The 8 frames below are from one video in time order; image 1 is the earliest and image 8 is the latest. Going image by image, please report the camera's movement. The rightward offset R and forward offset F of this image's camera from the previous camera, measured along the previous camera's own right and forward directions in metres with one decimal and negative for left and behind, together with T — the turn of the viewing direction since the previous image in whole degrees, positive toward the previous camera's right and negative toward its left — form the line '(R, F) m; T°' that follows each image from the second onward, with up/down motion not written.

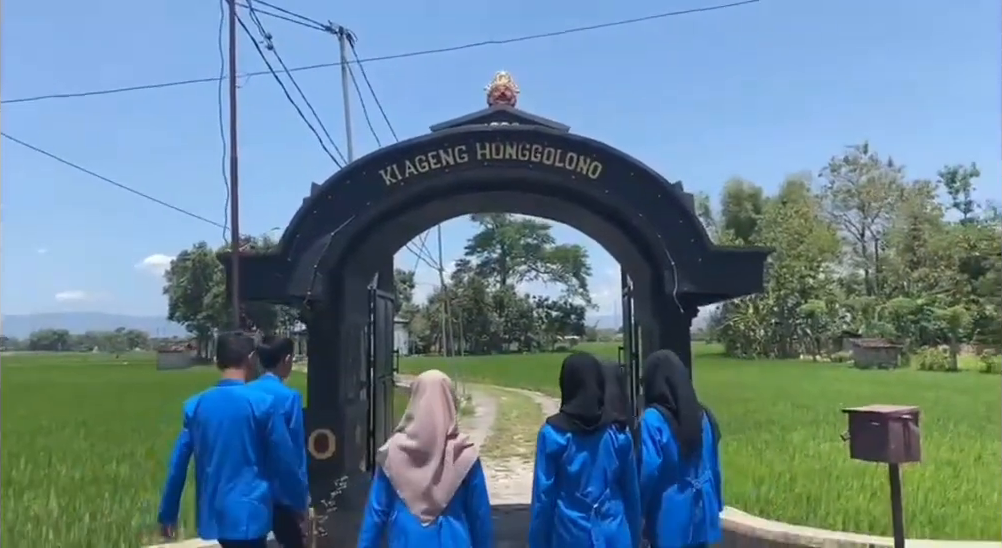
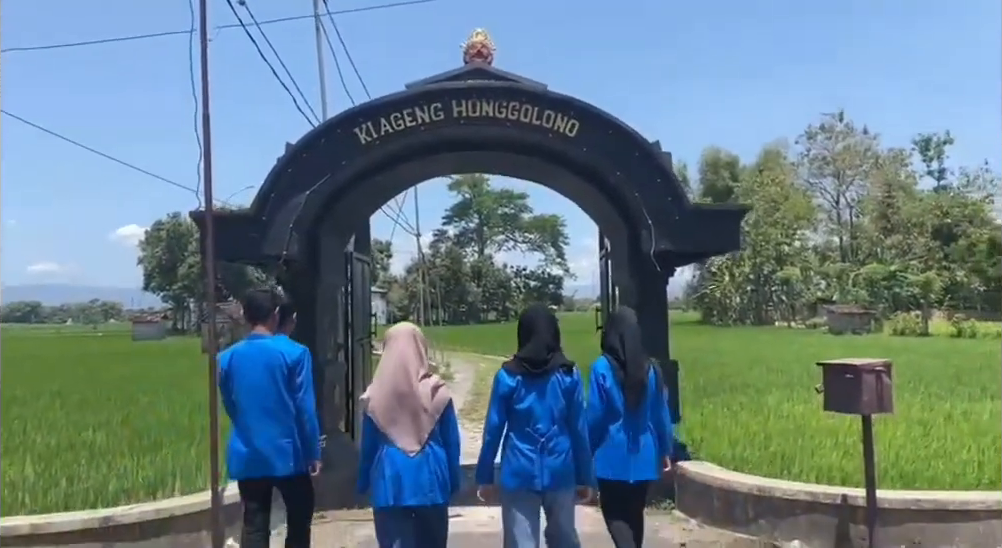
(0.0, 0.0) m; +1°
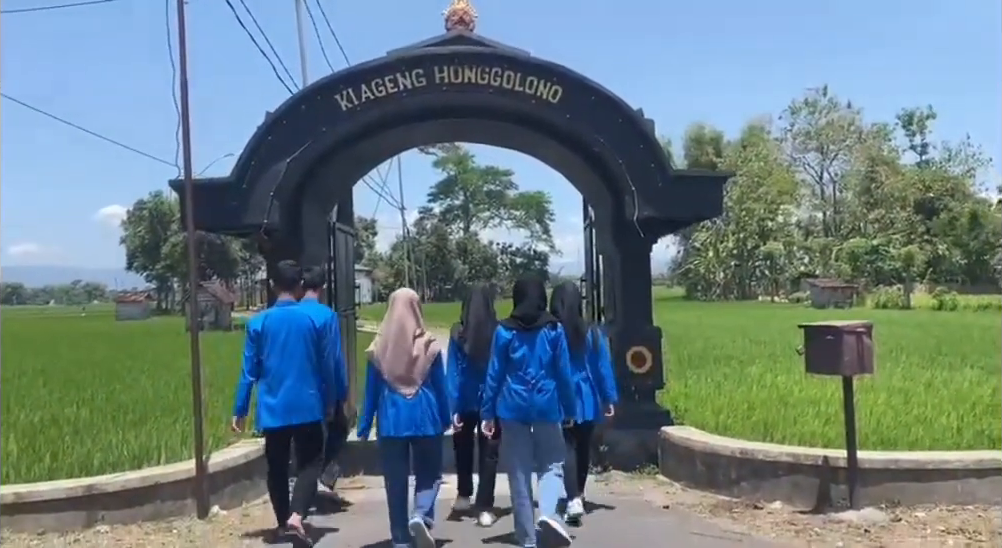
(0.0, 0.0) m; +1°
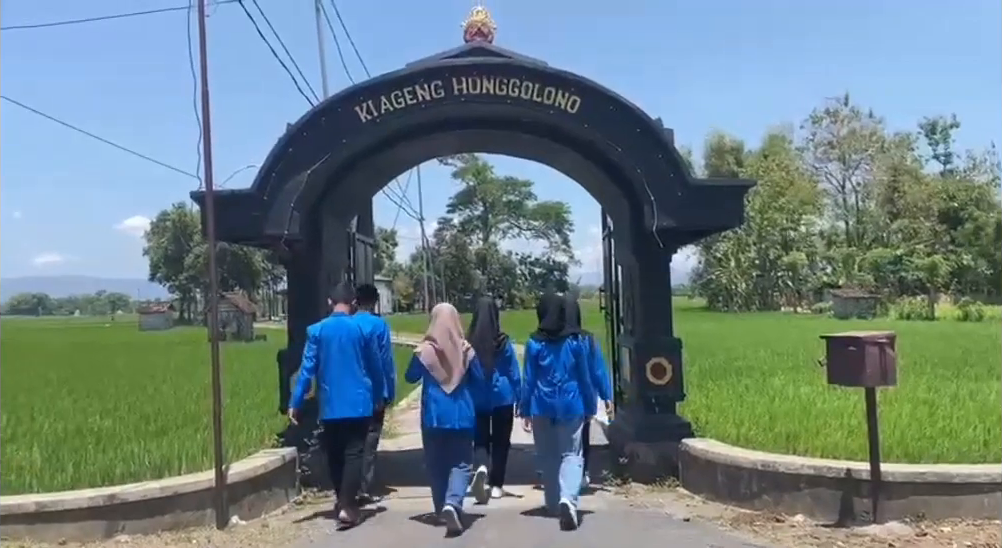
(0.0, 0.0) m; -1°
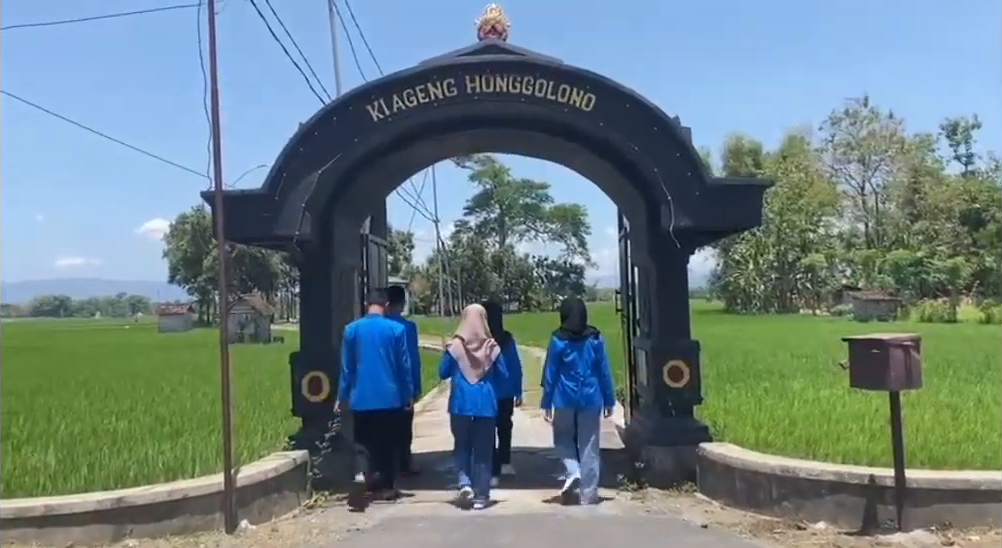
(0.0, +0.1) m; -1°
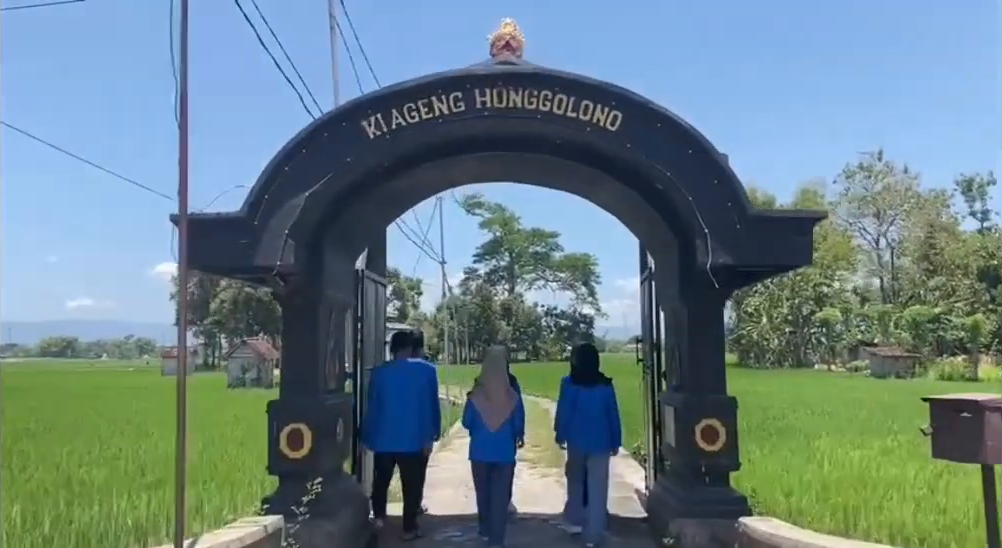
(0.0, +1.1) m; 0°
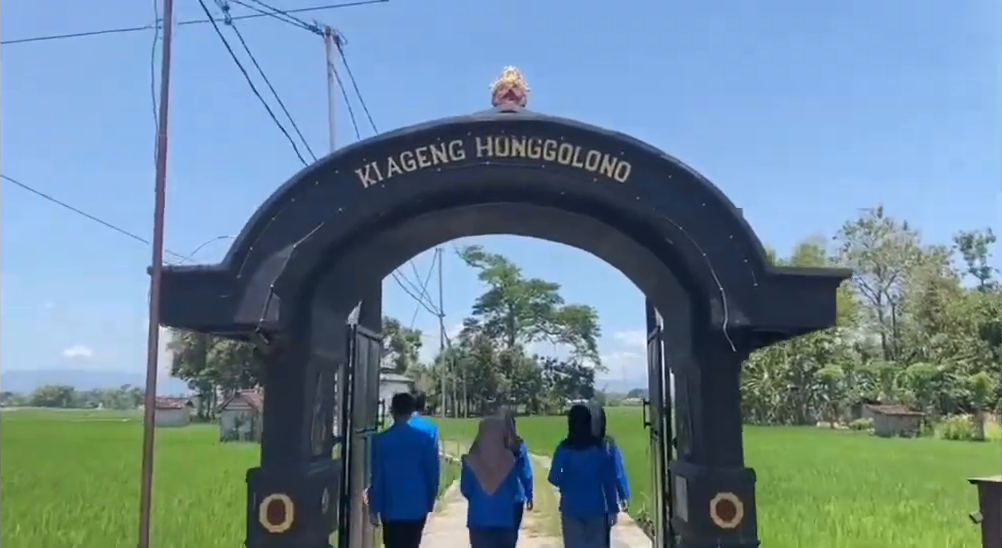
(0.0, +0.5) m; 0°
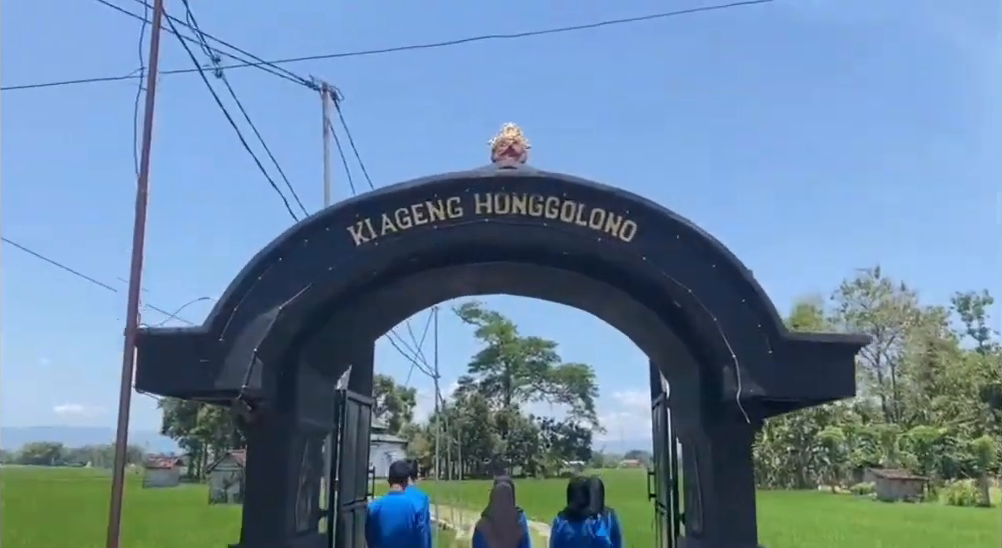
(0.0, +0.4) m; 0°
